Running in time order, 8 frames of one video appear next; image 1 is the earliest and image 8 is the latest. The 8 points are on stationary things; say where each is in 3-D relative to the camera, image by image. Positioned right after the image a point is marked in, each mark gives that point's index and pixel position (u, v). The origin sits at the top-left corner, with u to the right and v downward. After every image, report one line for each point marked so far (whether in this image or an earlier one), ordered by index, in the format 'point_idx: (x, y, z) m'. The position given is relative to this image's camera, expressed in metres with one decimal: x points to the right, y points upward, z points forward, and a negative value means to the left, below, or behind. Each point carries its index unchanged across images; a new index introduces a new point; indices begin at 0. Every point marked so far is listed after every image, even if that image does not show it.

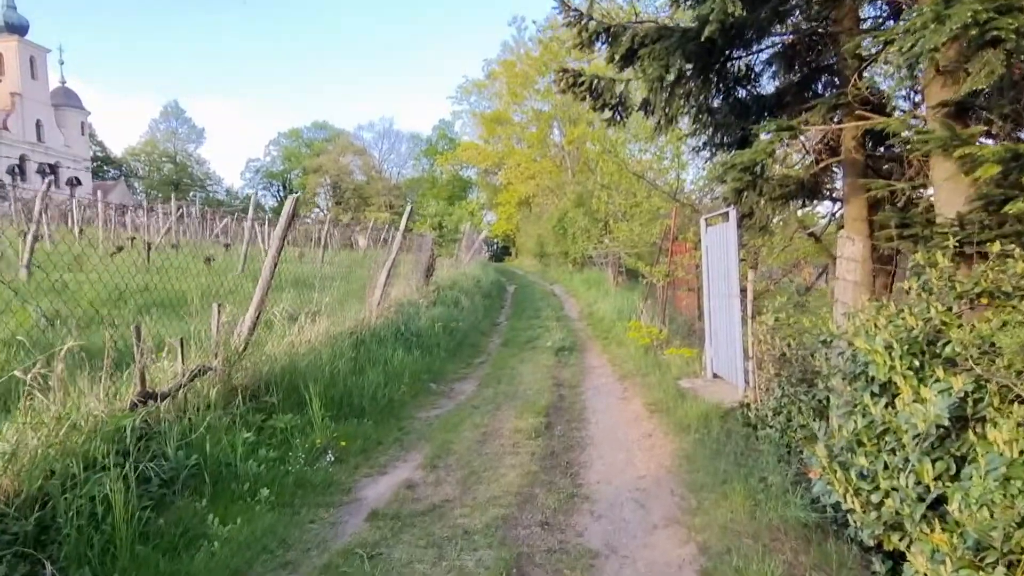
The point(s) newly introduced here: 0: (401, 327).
0: (-1.2, -0.4, +7.8) m
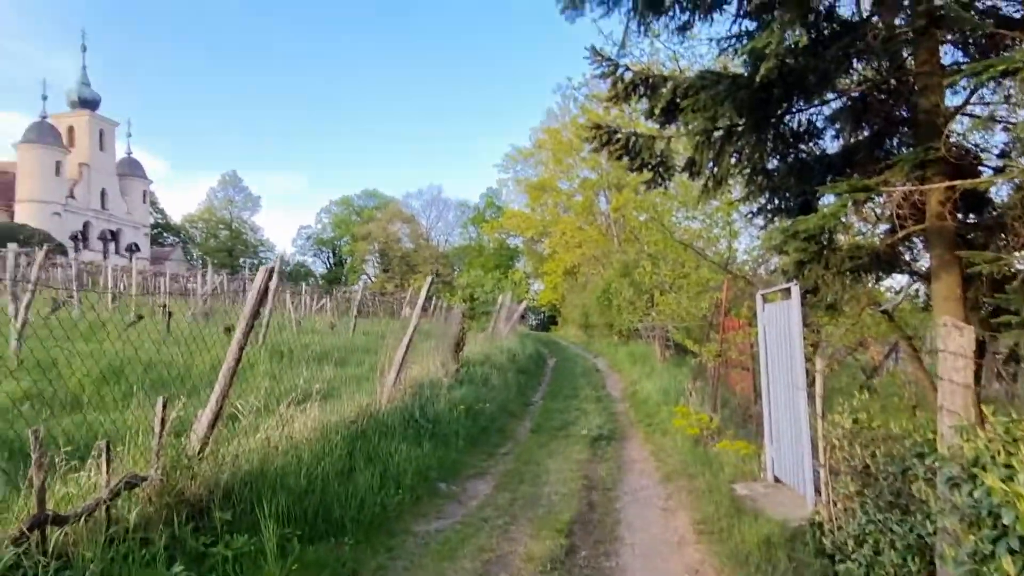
0: (-0.9, -1.2, +7.0) m
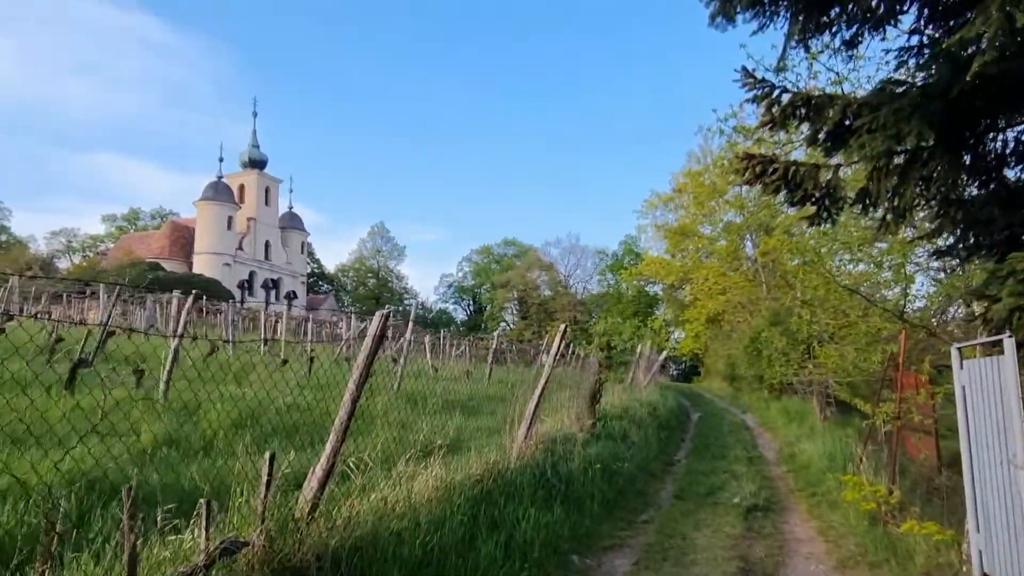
0: (+0.3, -1.6, +6.4) m
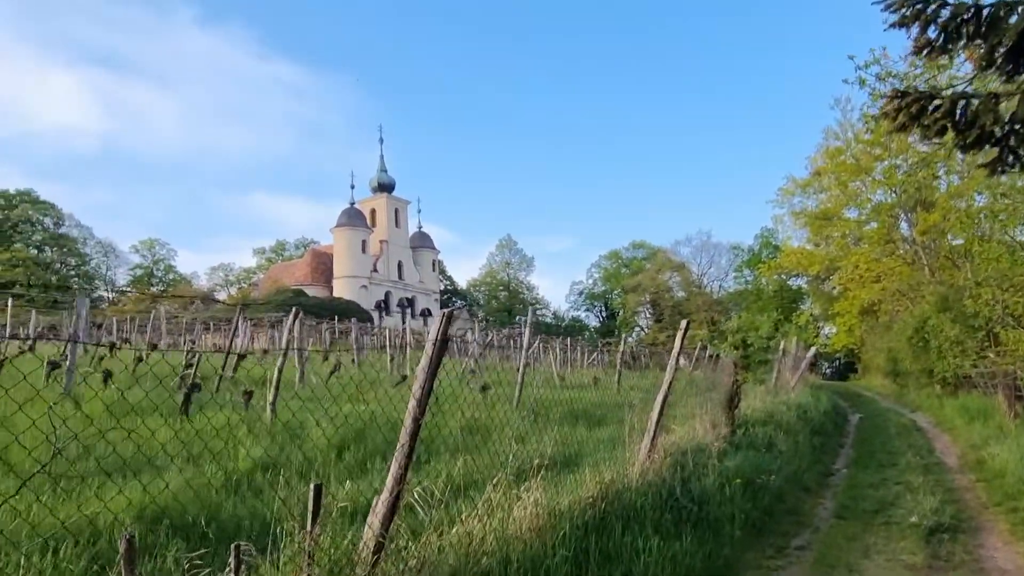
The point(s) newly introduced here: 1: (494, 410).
0: (+1.2, -1.5, +5.5) m
1: (-0.2, -1.6, +9.8) m
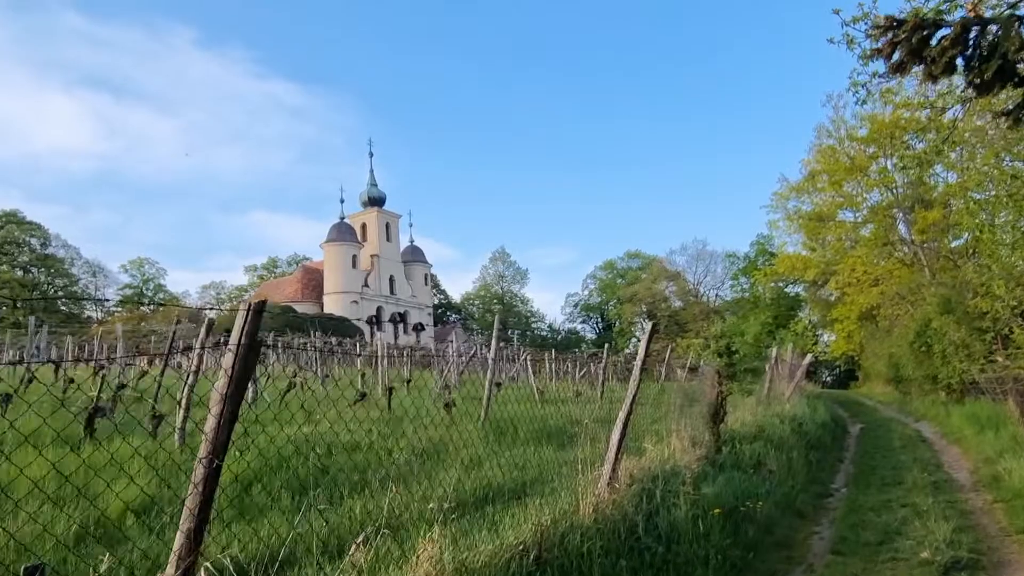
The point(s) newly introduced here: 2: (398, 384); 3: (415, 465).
0: (+0.8, -1.5, +4.6) m
1: (-0.7, -1.7, +8.8) m
2: (-2.1, -1.8, +13.7) m
3: (-0.9, -1.6, +6.6) m
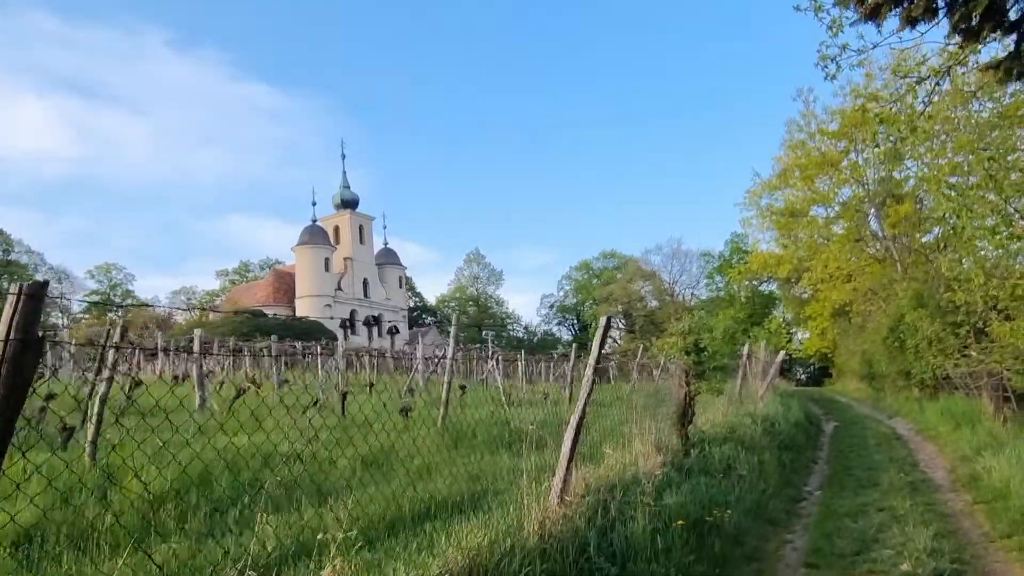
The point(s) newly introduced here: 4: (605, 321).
0: (+0.4, -1.4, +4.1) m
1: (-1.2, -1.7, +8.3) m
2: (-2.8, -1.8, +13.1) m
3: (-1.3, -1.6, +6.0) m
4: (+0.8, -0.3, +6.0) m
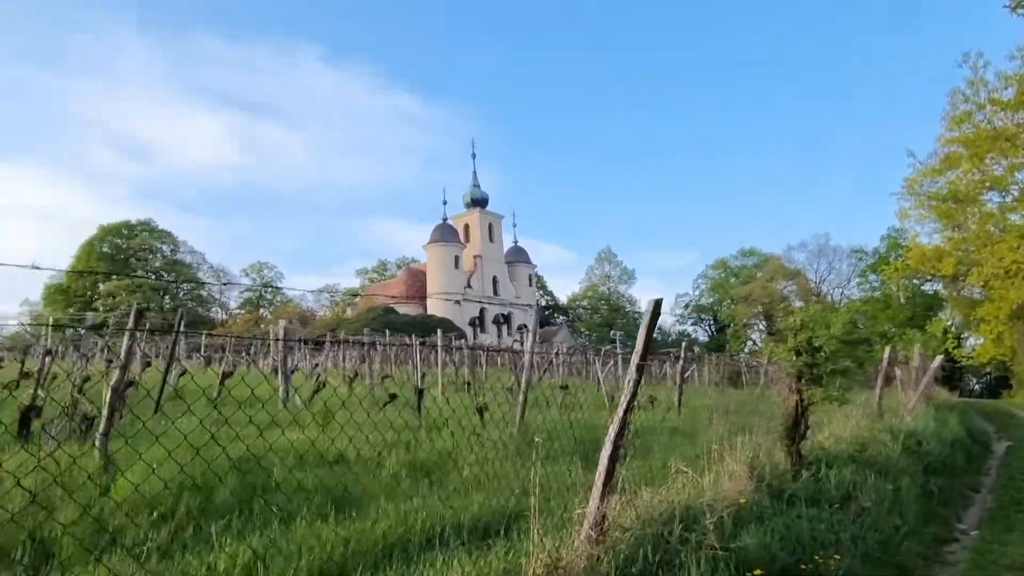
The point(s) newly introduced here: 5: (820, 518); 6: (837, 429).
0: (+0.4, -1.3, +3.0) m
1: (-0.4, -1.6, +7.4) m
2: (-1.0, -1.7, +12.5) m
3: (-0.9, -1.5, +5.2) m
4: (+1.1, -0.1, +4.8) m
5: (+2.0, -1.5, +4.8) m
6: (+3.5, -1.5, +7.8) m
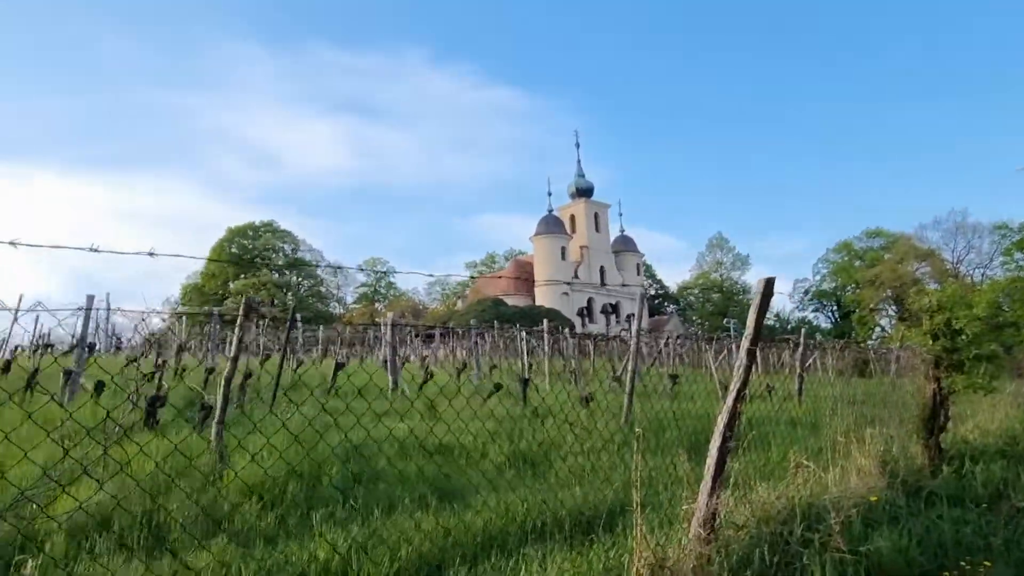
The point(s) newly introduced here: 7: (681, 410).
0: (+0.8, -1.2, +2.8) m
1: (+0.7, -1.4, +7.2) m
2: (+0.8, -1.5, +12.3) m
3: (-0.2, -1.4, +5.2) m
4: (+1.7, 0.0, +4.4) m
5: (+2.7, -1.4, +4.3) m
6: (+4.6, -1.3, +7.1) m
7: (+2.2, -1.6, +9.5) m
